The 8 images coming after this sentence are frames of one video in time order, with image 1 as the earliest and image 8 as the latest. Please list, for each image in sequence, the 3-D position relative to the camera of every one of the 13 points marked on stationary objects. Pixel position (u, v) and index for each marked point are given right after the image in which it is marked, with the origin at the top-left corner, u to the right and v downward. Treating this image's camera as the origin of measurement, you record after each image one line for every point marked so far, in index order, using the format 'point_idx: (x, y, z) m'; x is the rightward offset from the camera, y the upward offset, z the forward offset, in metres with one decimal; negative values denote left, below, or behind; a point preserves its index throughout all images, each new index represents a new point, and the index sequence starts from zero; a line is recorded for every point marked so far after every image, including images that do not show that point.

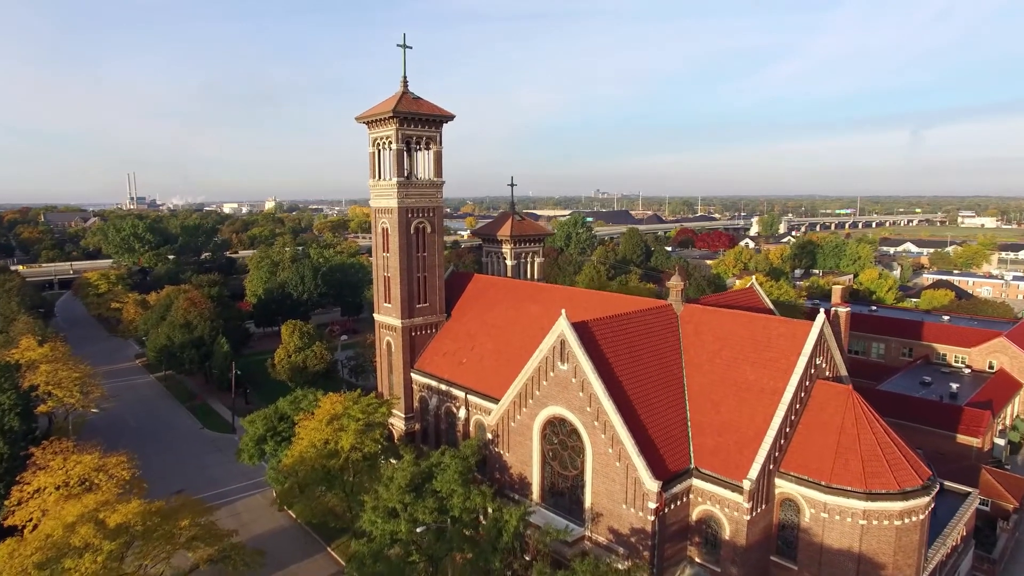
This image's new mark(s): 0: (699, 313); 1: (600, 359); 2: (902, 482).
0: (+6.1, -0.8, +19.7) m
1: (+2.5, -2.1, +17.3) m
2: (+10.0, -5.0, +15.4) m
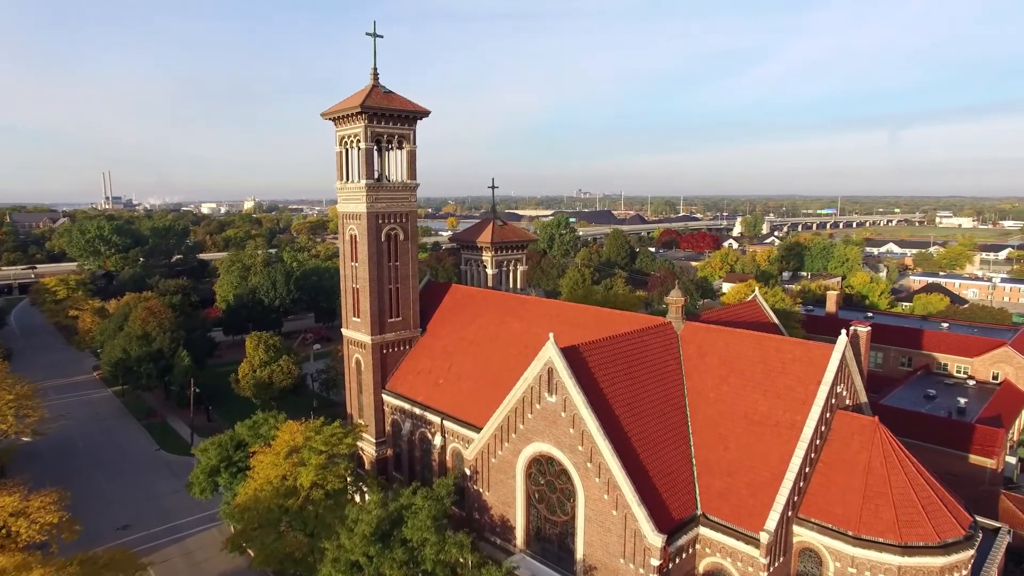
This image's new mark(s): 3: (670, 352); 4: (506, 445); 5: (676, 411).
0: (+5.5, -1.3, +17.6) m
1: (+2.0, -2.6, +15.1) m
2: (+9.6, -5.4, +13.5) m
3: (+4.6, -1.9, +17.5) m
4: (-0.2, -4.4, +16.7) m
5: (+4.4, -3.3, +16.3) m
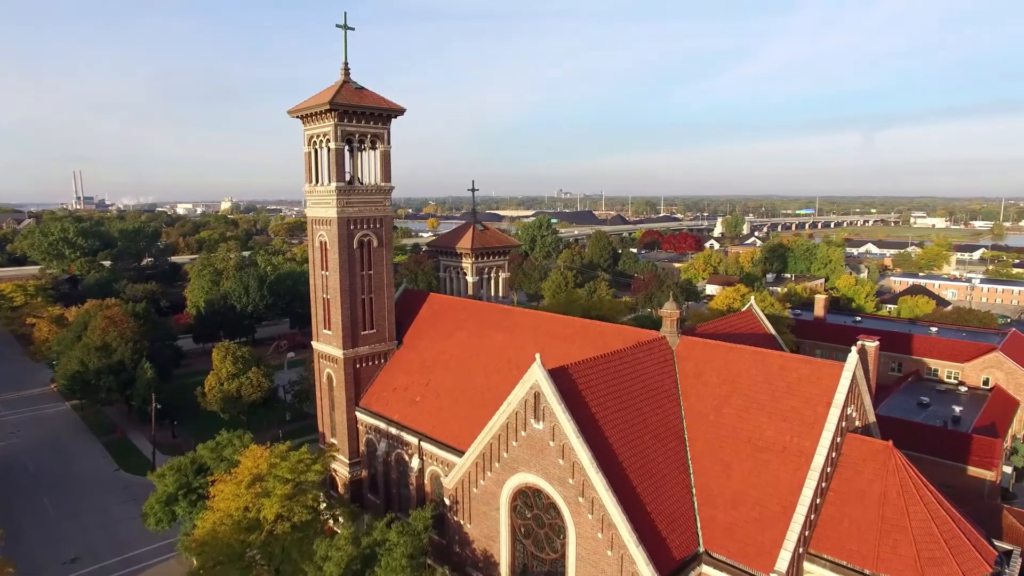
0: (+5.1, -1.6, +16.4) m
1: (+1.7, -2.9, +13.7) m
2: (+9.2, -5.7, +12.3) m
3: (+4.1, -2.2, +16.2) m
4: (-0.6, -4.7, +15.3) m
5: (+4.0, -3.6, +15.0) m
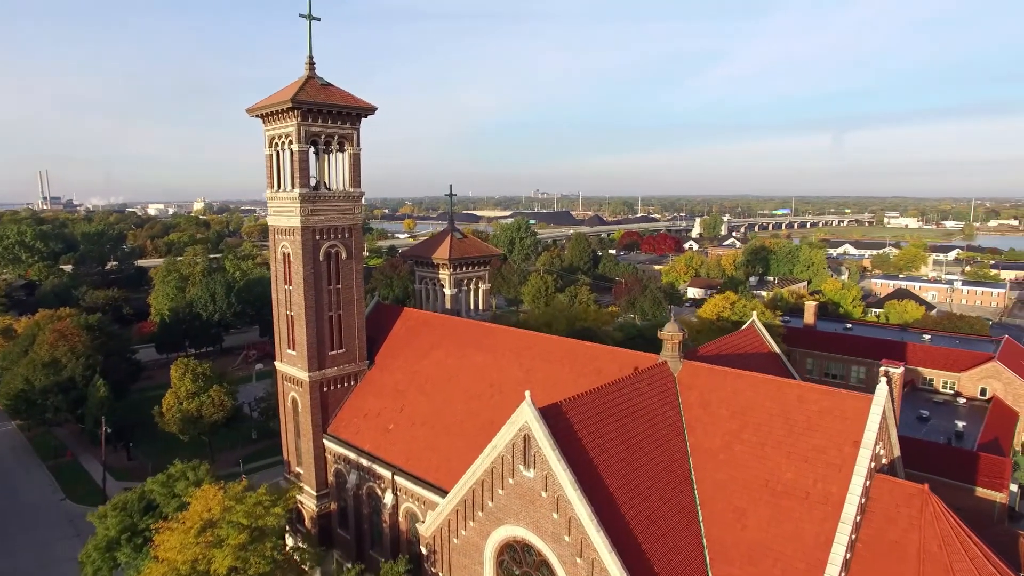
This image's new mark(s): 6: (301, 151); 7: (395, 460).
0: (+4.7, -2.1, +14.7) m
1: (+1.4, -3.4, +11.9) m
2: (+9.0, -6.2, +10.8) m
3: (+3.7, -2.7, +14.5) m
4: (-0.9, -5.3, +13.4) m
5: (+3.7, -4.1, +13.3) m
6: (-7.0, +4.5, +19.9) m
7: (-3.7, -5.3, +18.8) m
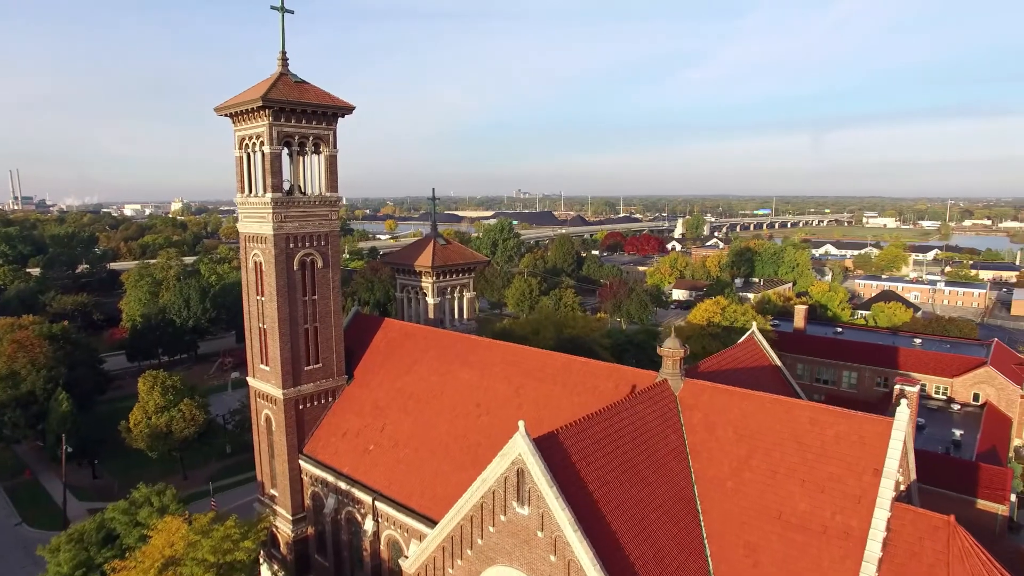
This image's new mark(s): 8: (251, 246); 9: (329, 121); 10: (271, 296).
0: (+4.5, -2.4, +13.7) m
1: (+1.2, -3.7, +10.8) m
2: (+8.9, -6.5, +9.9) m
3: (+3.5, -3.0, +13.5) m
4: (-1.1, -5.6, +12.3) m
5: (+3.5, -4.4, +12.2) m
6: (-7.4, +4.2, +18.6) m
7: (-4.0, -5.7, +17.6) m
8: (-8.6, +1.4, +19.9) m
9: (-6.0, +5.5, +19.9) m
10: (-7.6, -0.2, +19.2) m
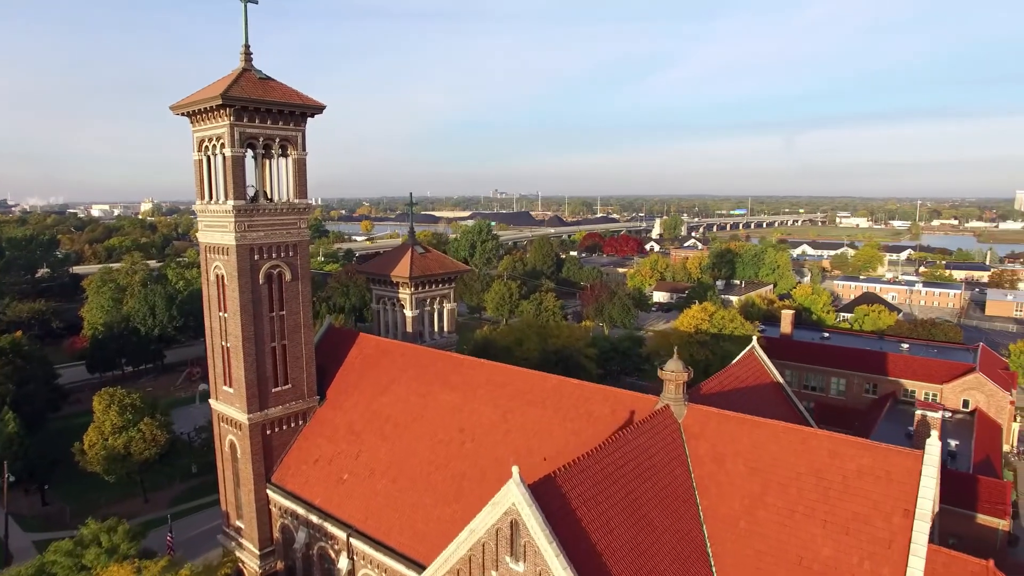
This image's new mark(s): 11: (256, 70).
0: (+4.2, -2.8, +12.6) m
1: (+1.1, -4.1, +9.6) m
2: (+8.9, -6.8, +9.0) m
3: (+3.3, -3.4, +12.3) m
4: (-1.2, -6.0, +10.9) m
5: (+3.4, -4.8, +11.1) m
6: (-7.8, +3.7, +17.0) m
7: (-4.3, -6.1, +16.1) m
8: (-9.0, +0.9, +18.2) m
9: (-6.6, +5.1, +18.4) m
10: (-8.1, -0.7, +17.6) m
11: (-7.6, +6.5, +17.9) m
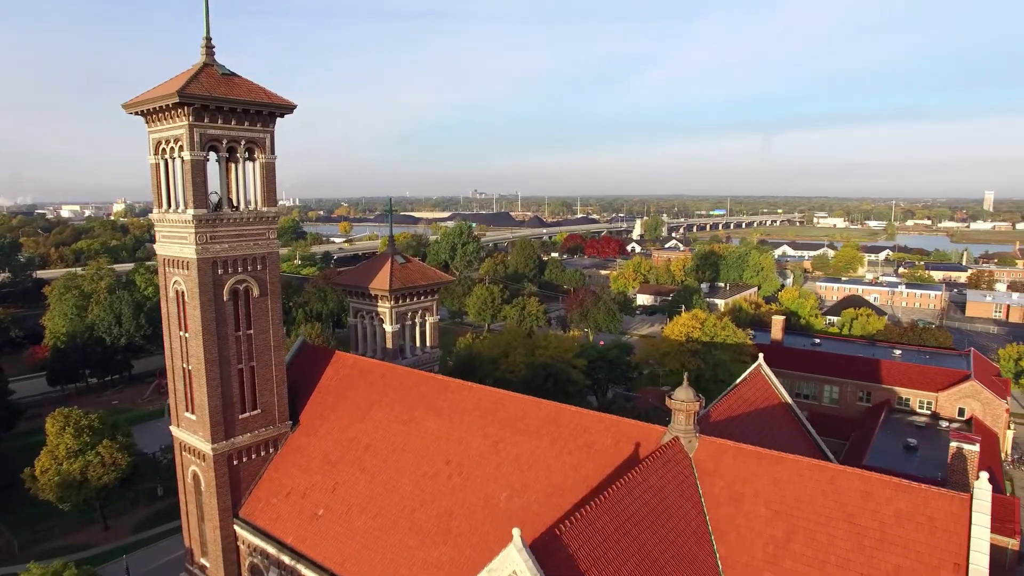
0: (+4.1, -3.2, +11.4) m
1: (+1.1, -4.5, +8.3) m
2: (+8.9, -7.2, +7.9) m
3: (+3.2, -3.8, +11.1) m
4: (-1.3, -6.4, +9.5) m
5: (+3.3, -5.2, +9.8) m
6: (-8.1, +3.2, +15.4) m
7: (-4.5, -6.6, +14.6) m
8: (-9.3, +0.5, +16.6) m
9: (-6.9, +4.6, +16.8) m
10: (-8.3, -1.2, +15.9) m
11: (-8.0, +6.0, +16.3) m
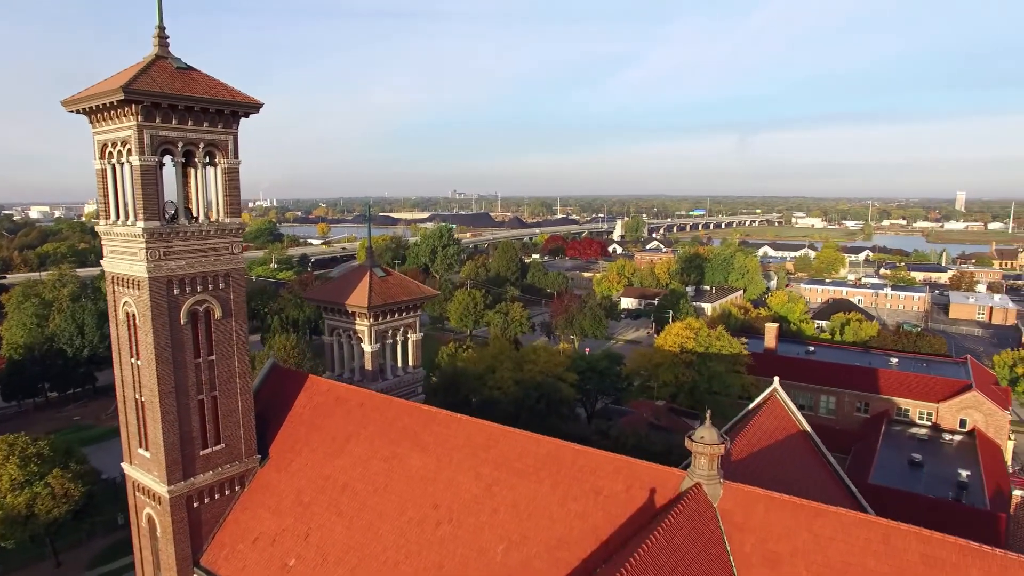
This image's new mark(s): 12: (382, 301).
0: (+4.1, -3.6, +9.9) m
1: (+1.3, -5.0, +6.7) m
2: (+9.0, -7.6, +6.6) m
3: (+3.2, -4.3, +9.6) m
4: (-1.2, -6.9, +7.9) m
5: (+3.4, -5.7, +8.4) m
6: (-8.3, +2.7, +13.6) m
7: (-4.6, -7.1, +12.9) m
8: (-9.5, -0.1, +14.7) m
9: (-7.1, +4.1, +15.0) m
10: (-8.5, -1.7, +14.1) m
11: (-8.2, +5.5, +14.5) m
12: (-4.1, -0.4, +19.2) m
